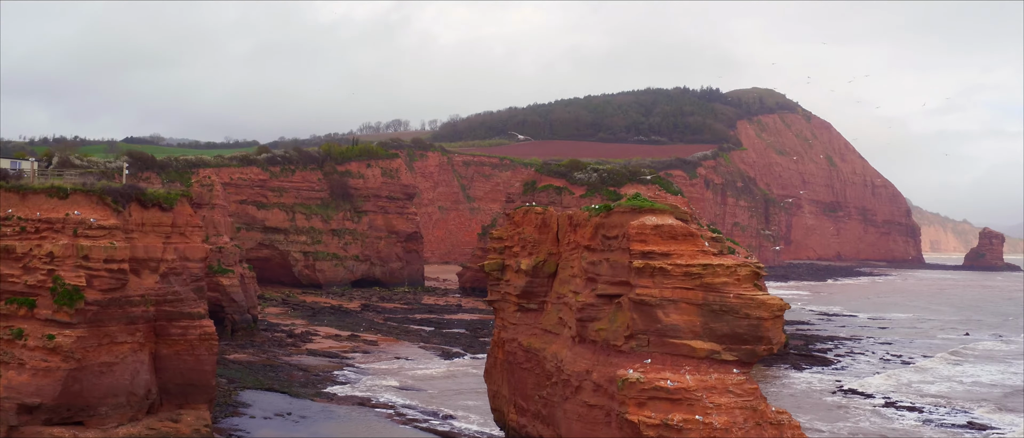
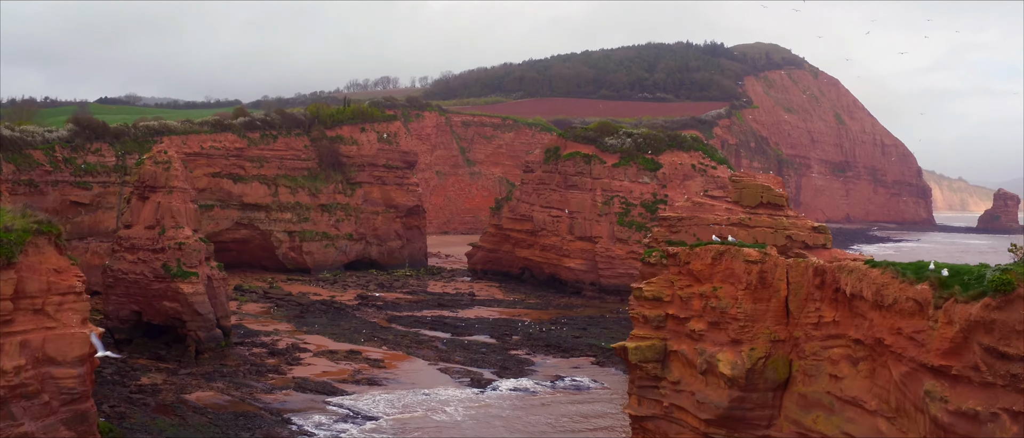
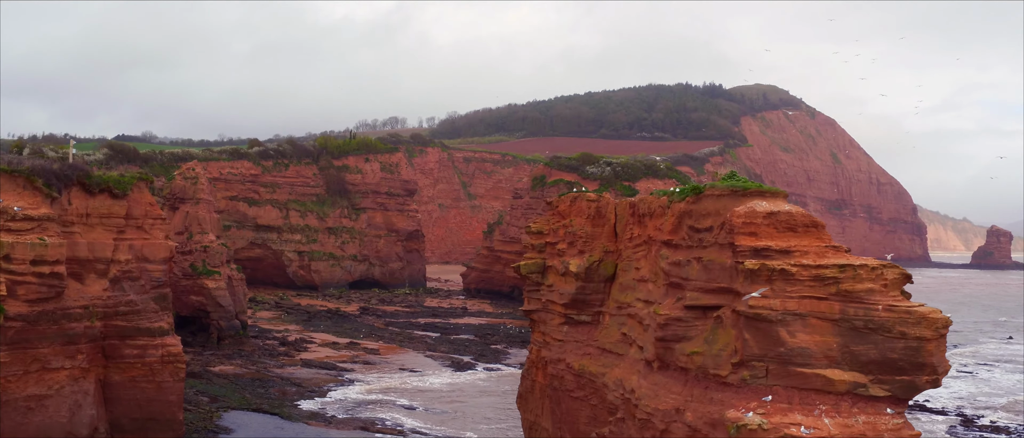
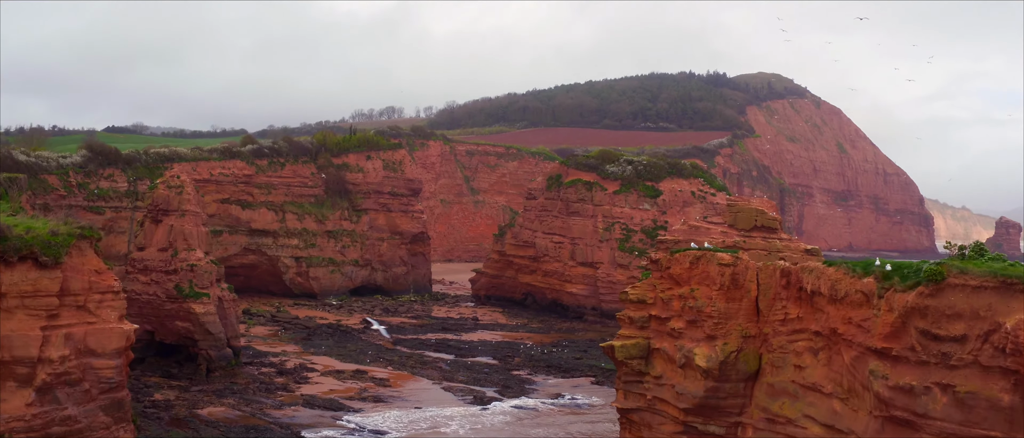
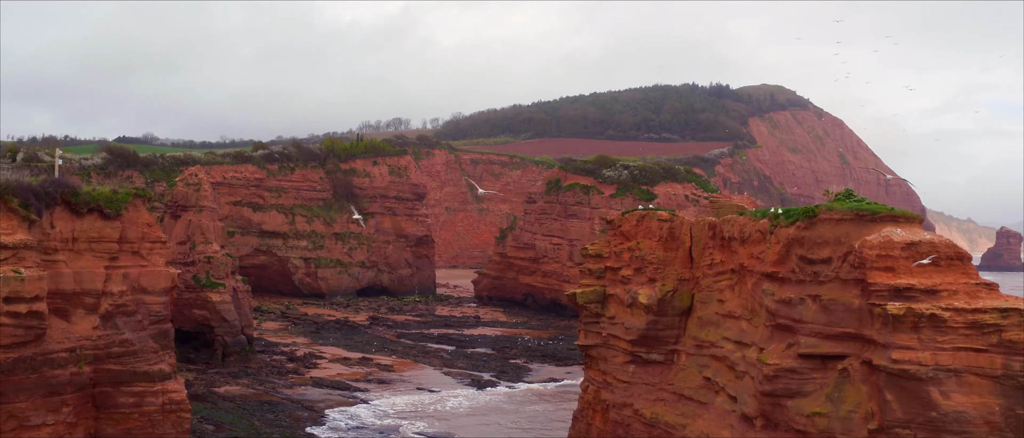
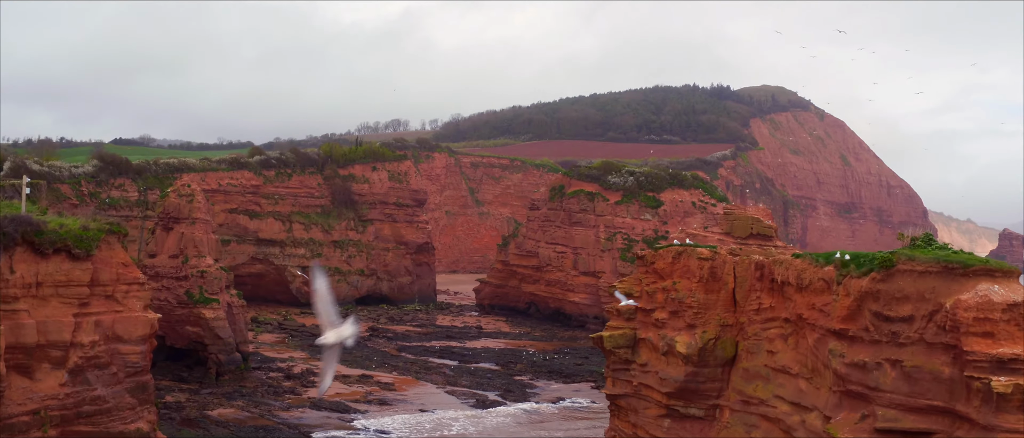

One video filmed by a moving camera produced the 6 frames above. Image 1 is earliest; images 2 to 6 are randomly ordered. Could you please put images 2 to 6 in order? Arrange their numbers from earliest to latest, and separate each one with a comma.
3, 5, 6, 4, 2
